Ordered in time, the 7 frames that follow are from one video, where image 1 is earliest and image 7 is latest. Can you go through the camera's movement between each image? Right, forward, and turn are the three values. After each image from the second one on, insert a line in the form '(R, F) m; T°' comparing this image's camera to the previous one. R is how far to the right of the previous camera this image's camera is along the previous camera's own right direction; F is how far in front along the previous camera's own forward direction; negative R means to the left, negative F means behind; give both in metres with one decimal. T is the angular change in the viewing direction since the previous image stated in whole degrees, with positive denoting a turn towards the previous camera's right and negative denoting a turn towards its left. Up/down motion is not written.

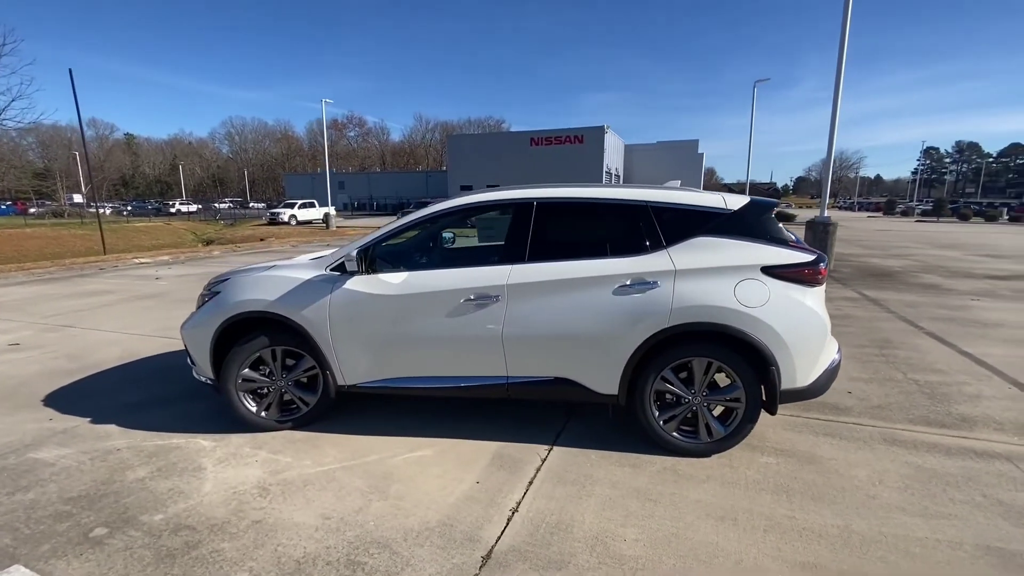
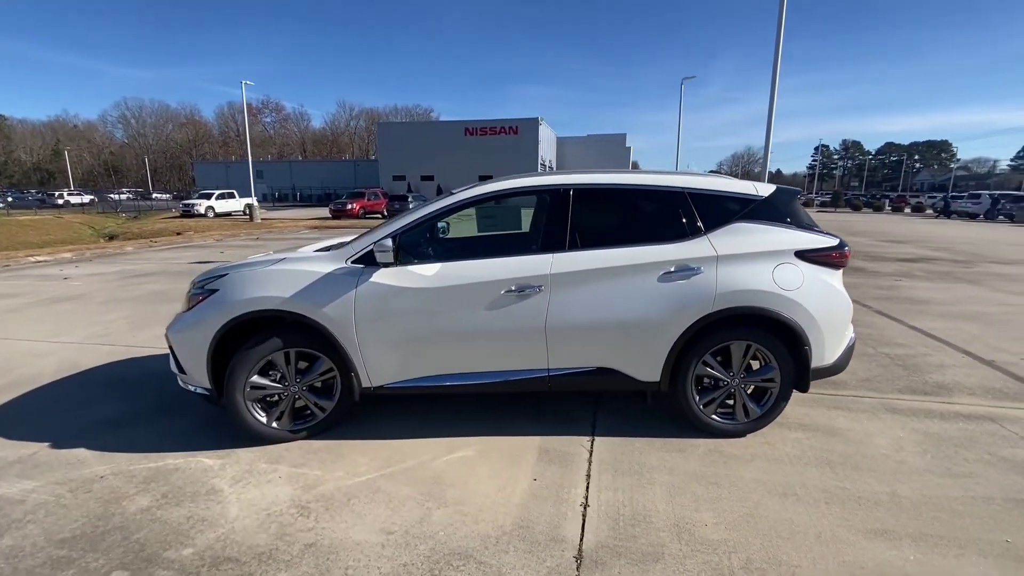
(-0.7, +0.2) m; +8°
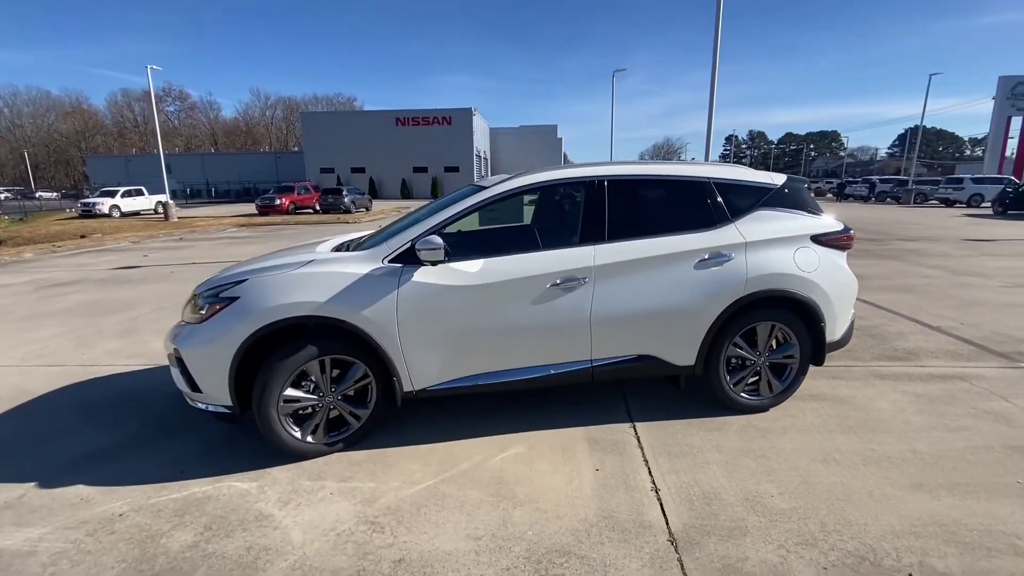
(-0.7, +0.1) m; +8°
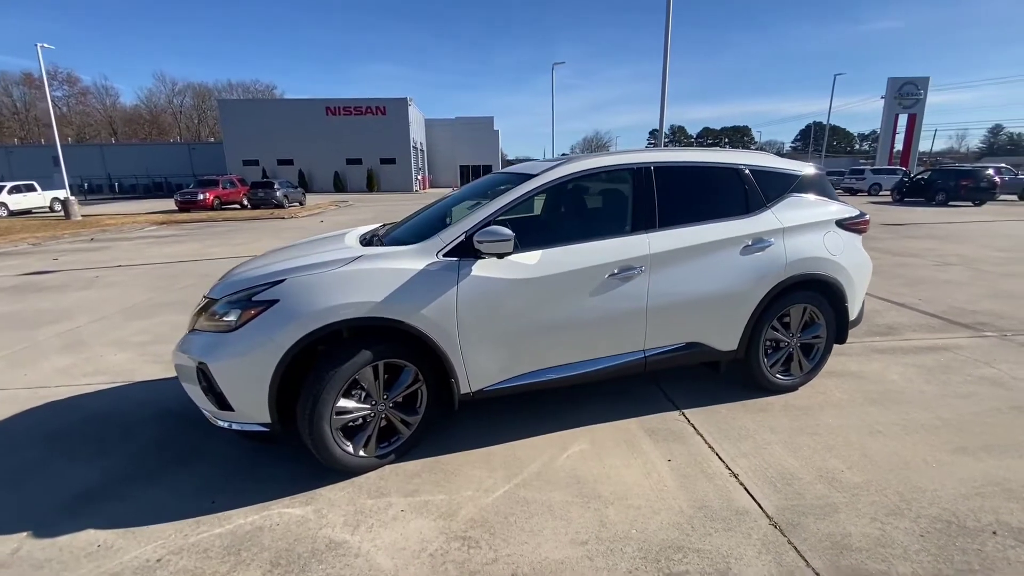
(-0.8, +0.2) m; +8°
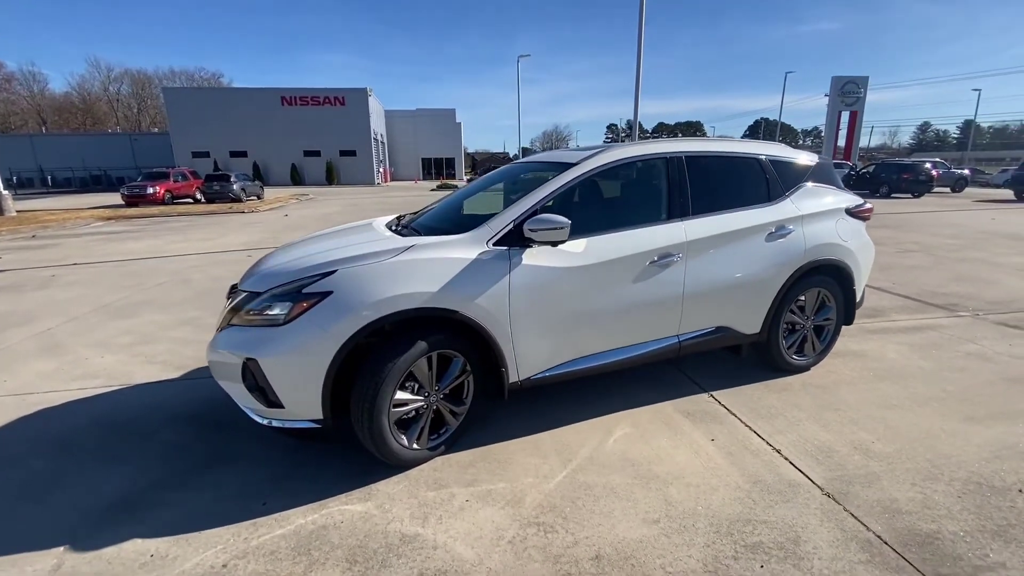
(-0.5, 0.0) m; +5°
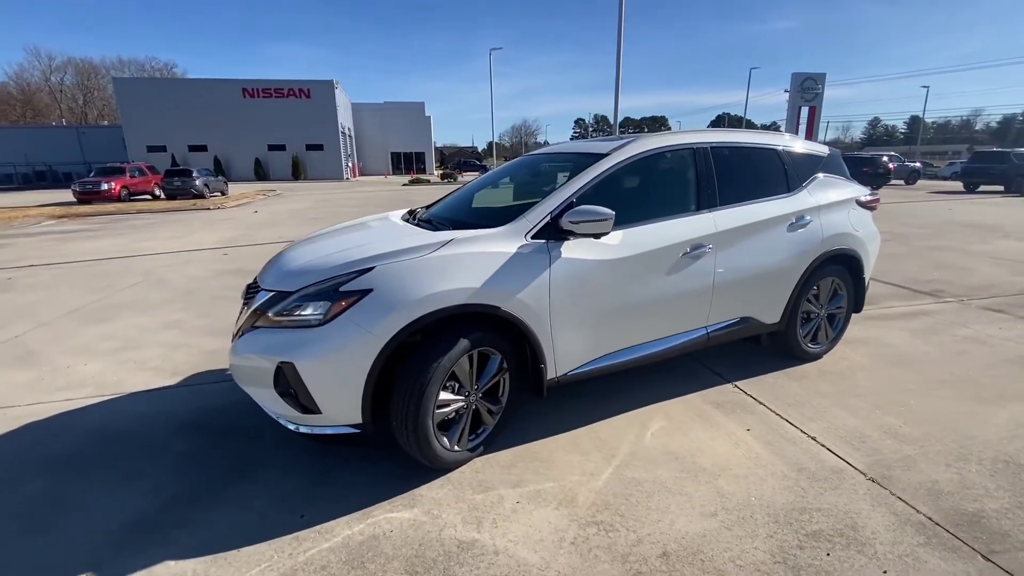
(-0.4, +0.1) m; +4°
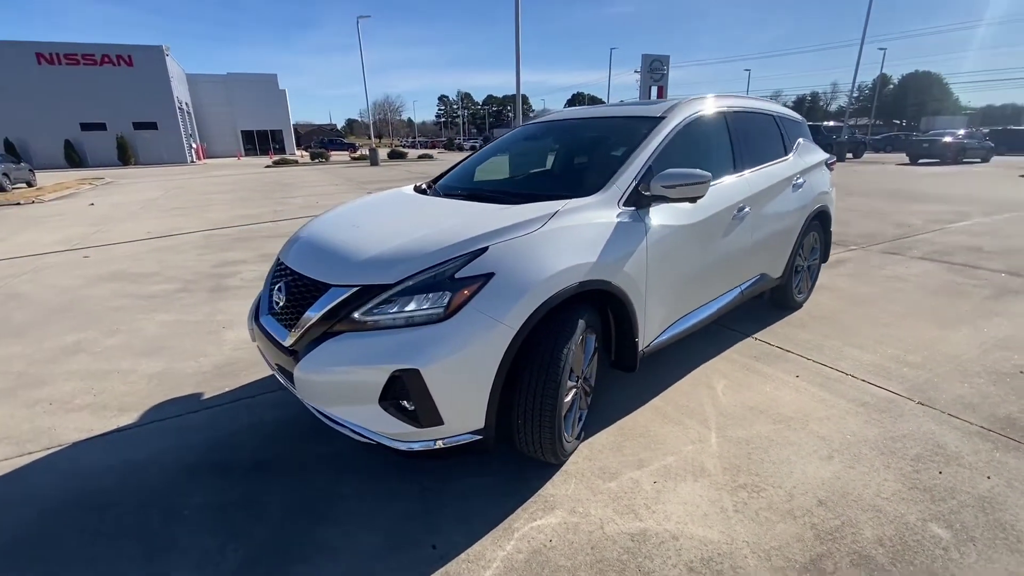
(-1.1, +0.4) m; +15°
